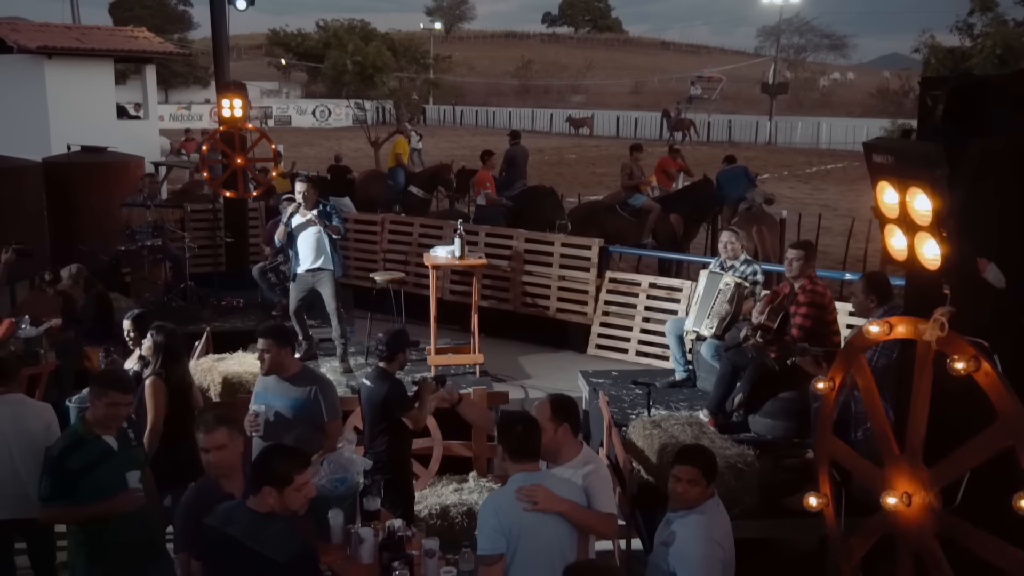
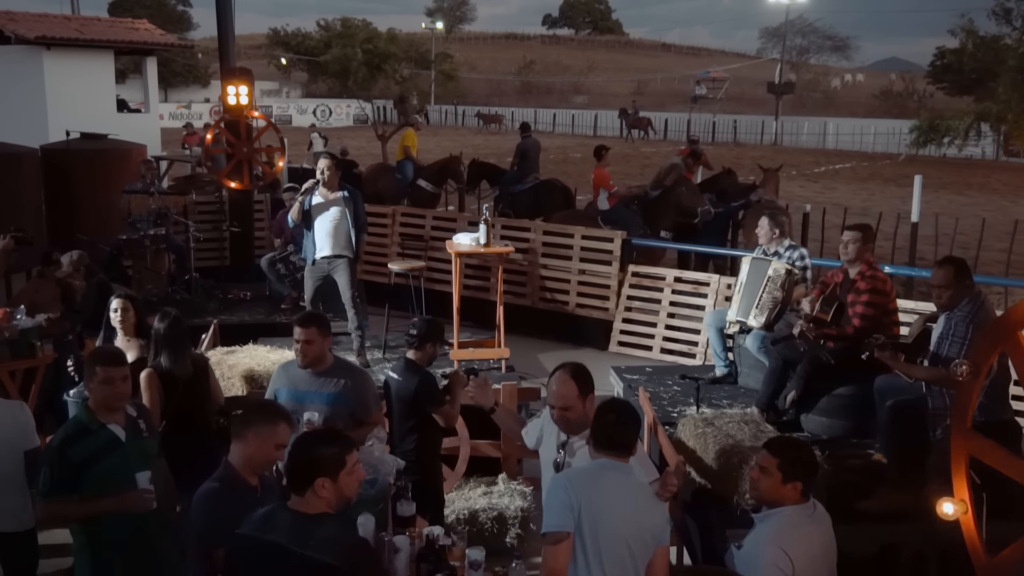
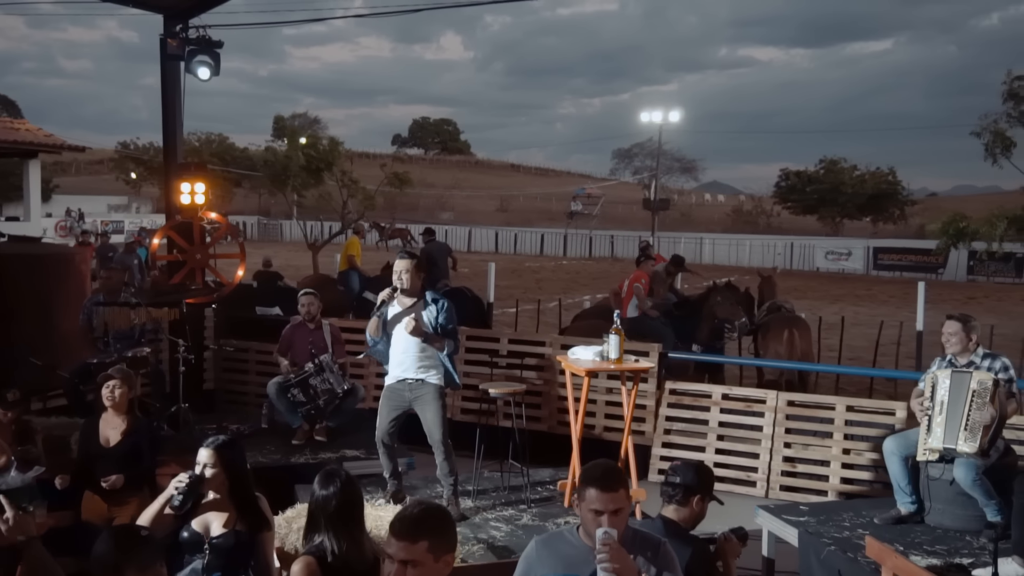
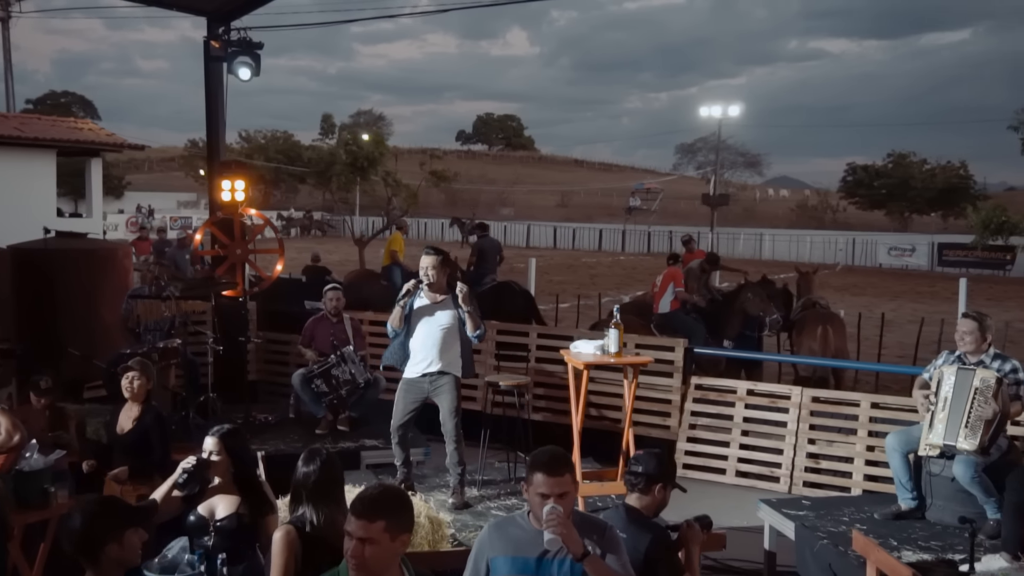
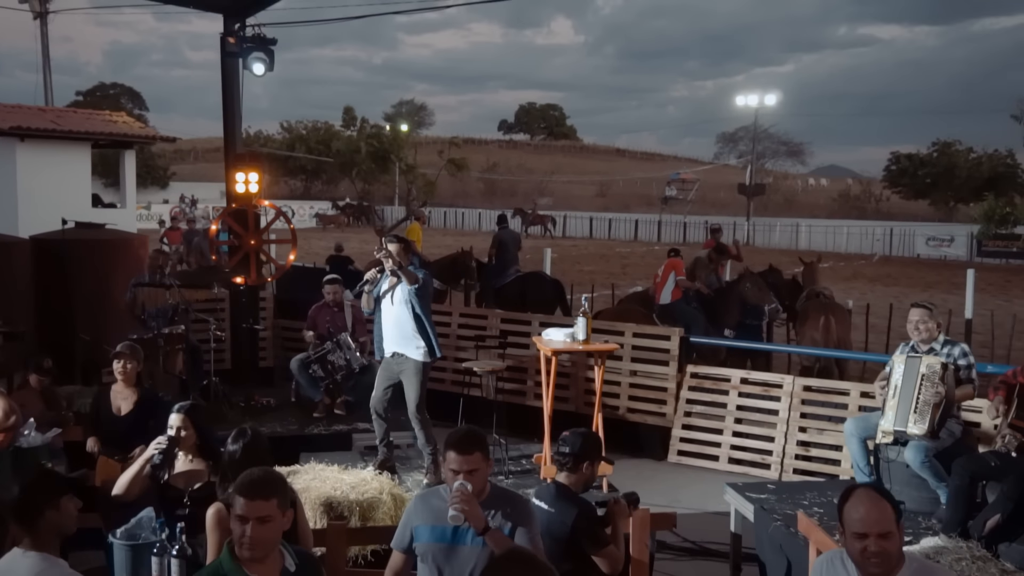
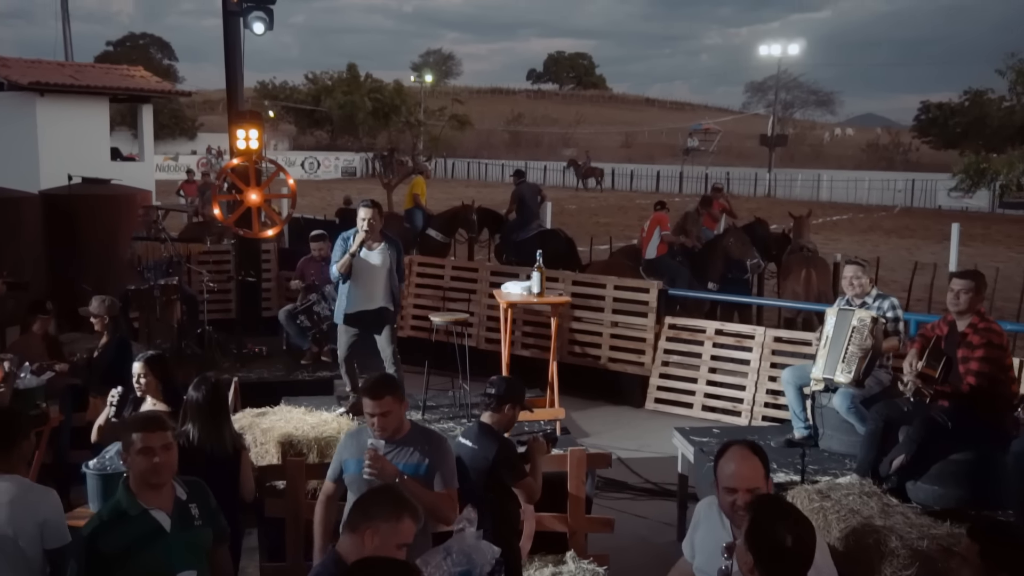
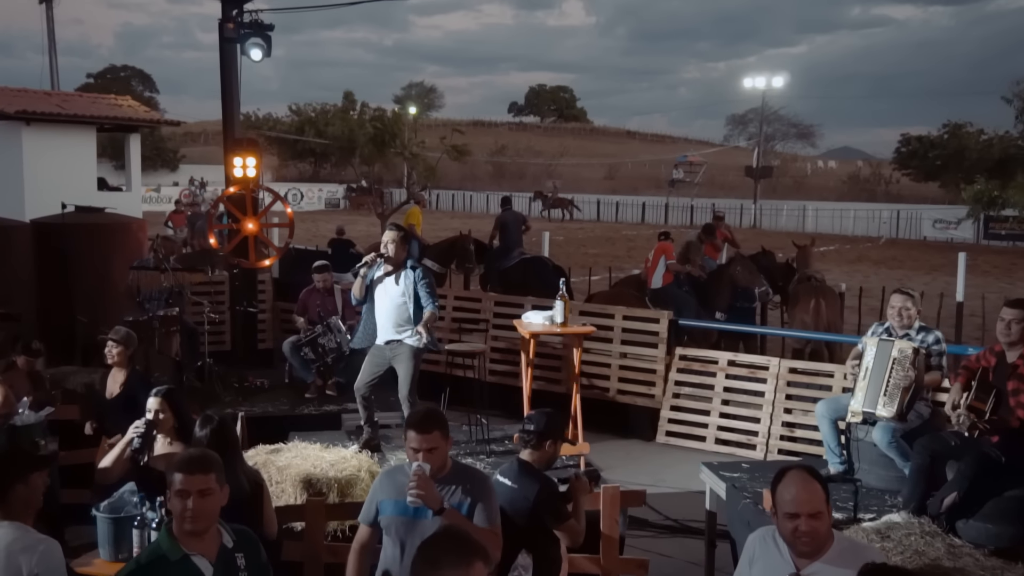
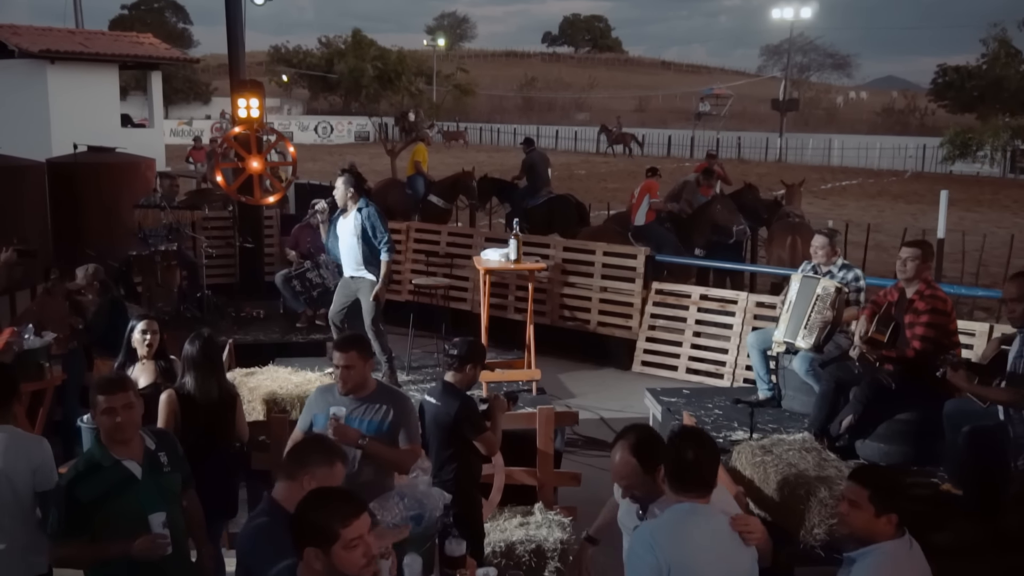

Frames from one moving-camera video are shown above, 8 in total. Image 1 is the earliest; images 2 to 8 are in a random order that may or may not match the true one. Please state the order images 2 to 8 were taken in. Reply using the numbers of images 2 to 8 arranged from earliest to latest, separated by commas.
2, 8, 6, 7, 5, 4, 3
